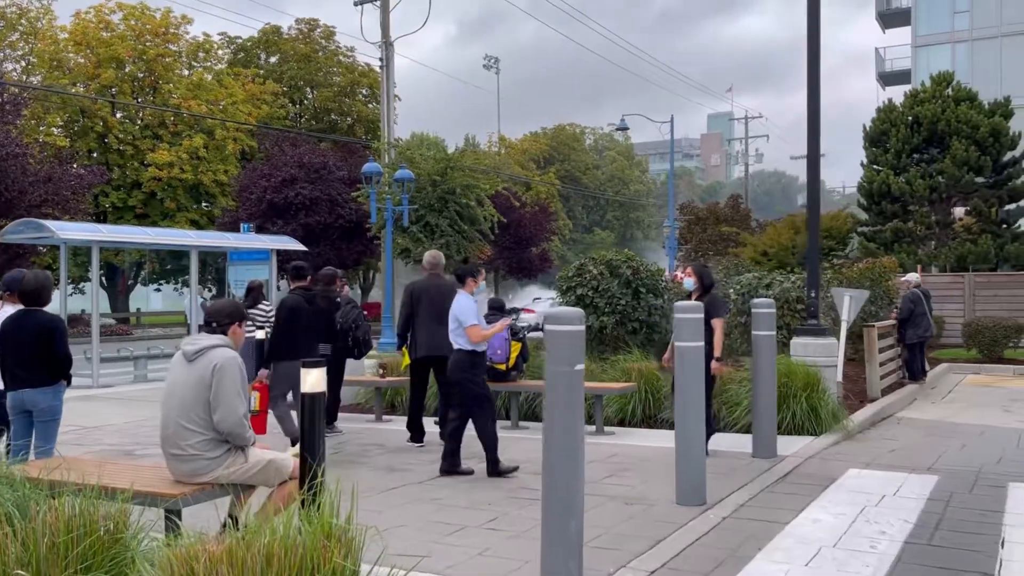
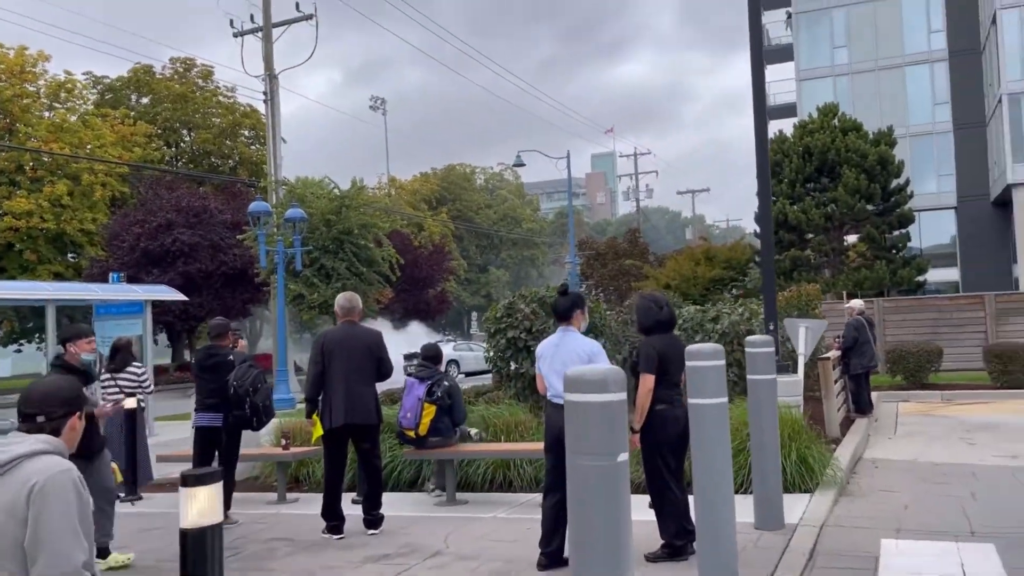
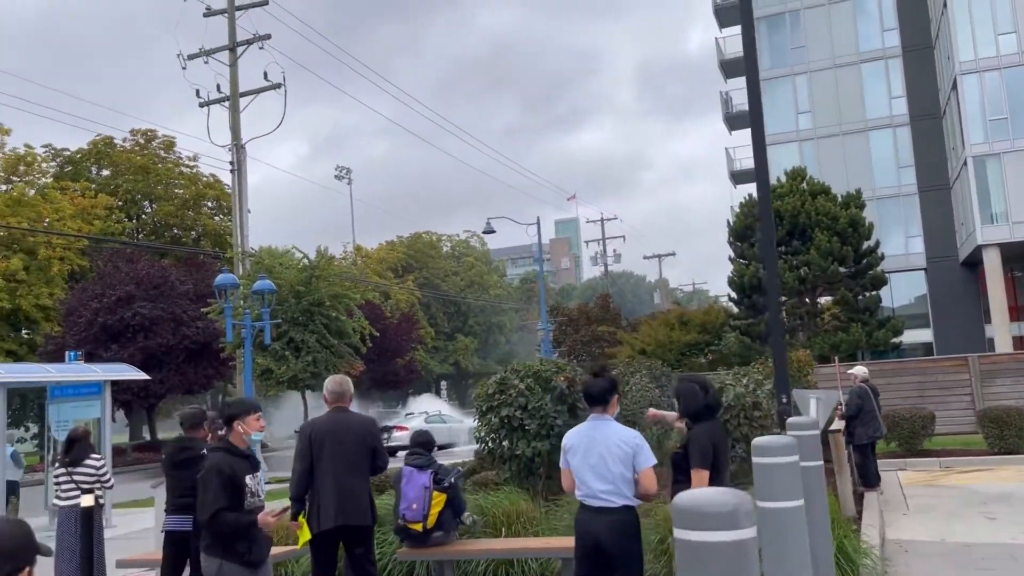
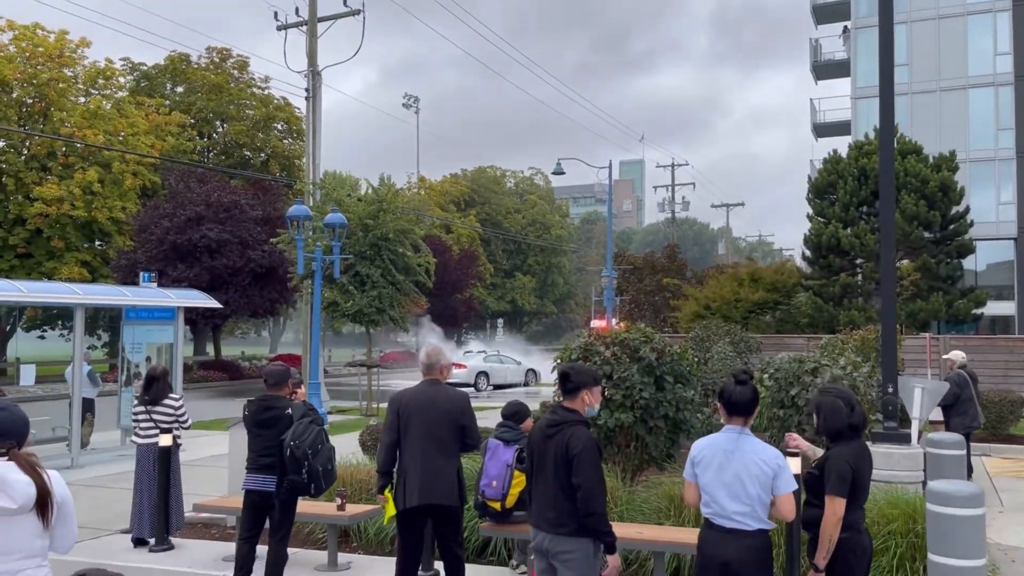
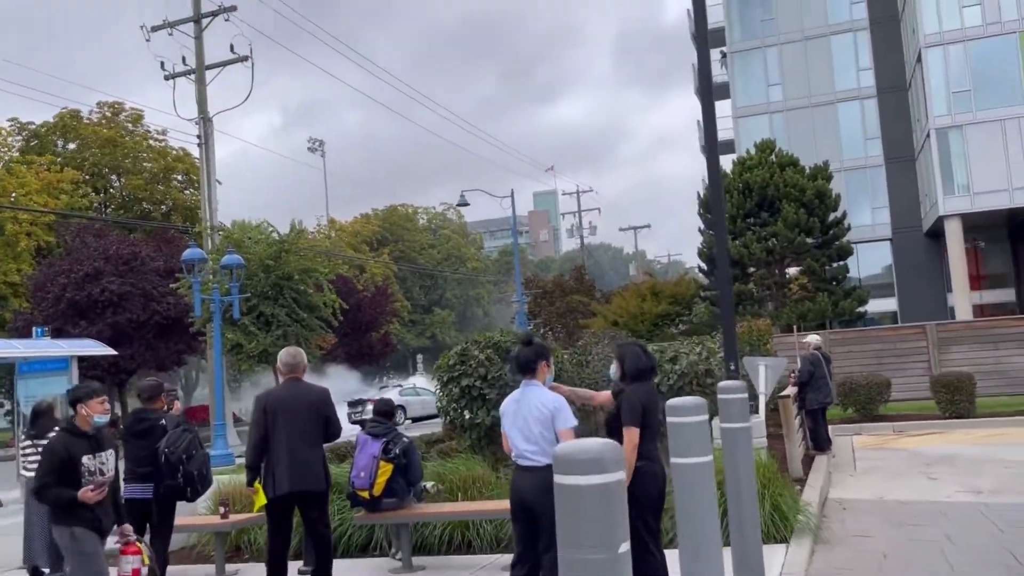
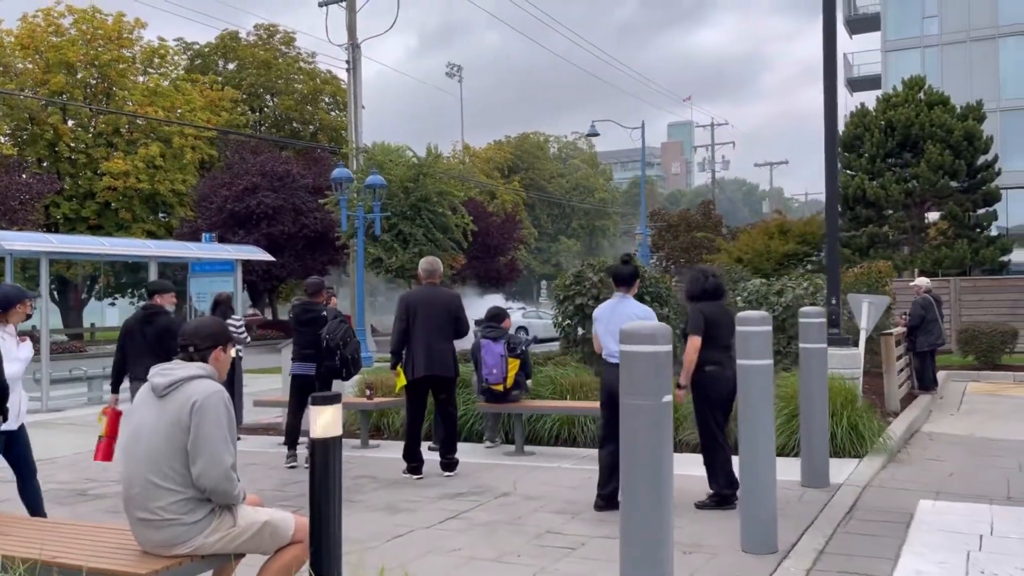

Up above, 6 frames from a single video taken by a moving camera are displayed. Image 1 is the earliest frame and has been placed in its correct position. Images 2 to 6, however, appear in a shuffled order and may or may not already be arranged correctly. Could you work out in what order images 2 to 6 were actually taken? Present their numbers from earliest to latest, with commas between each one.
6, 2, 5, 3, 4
